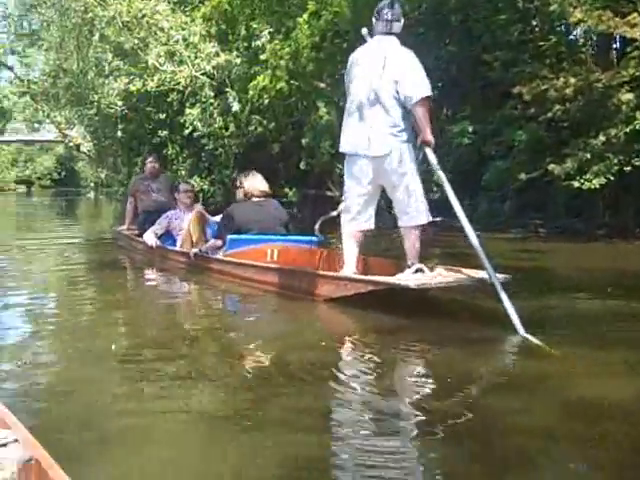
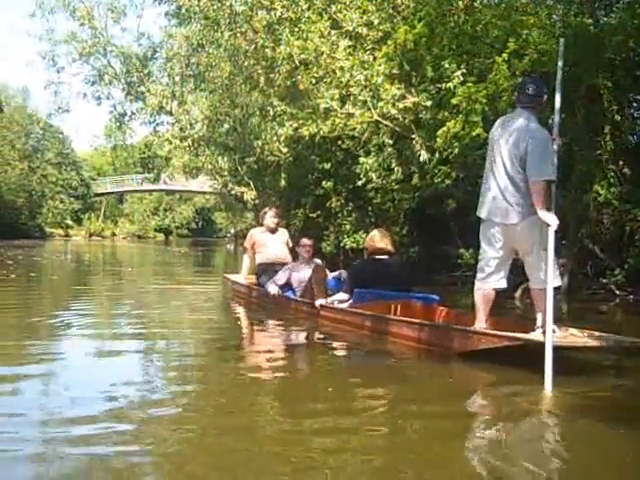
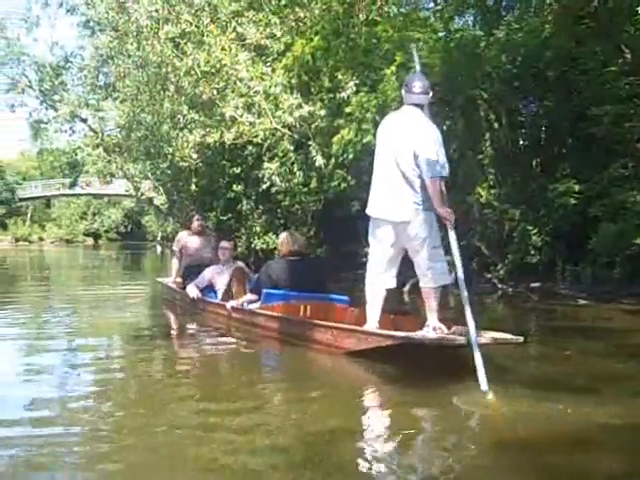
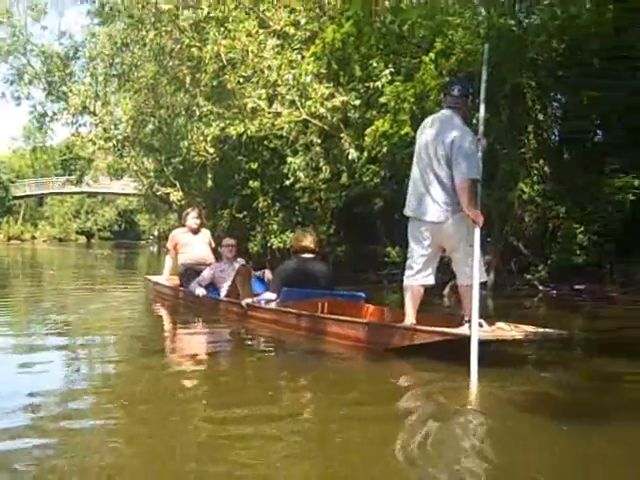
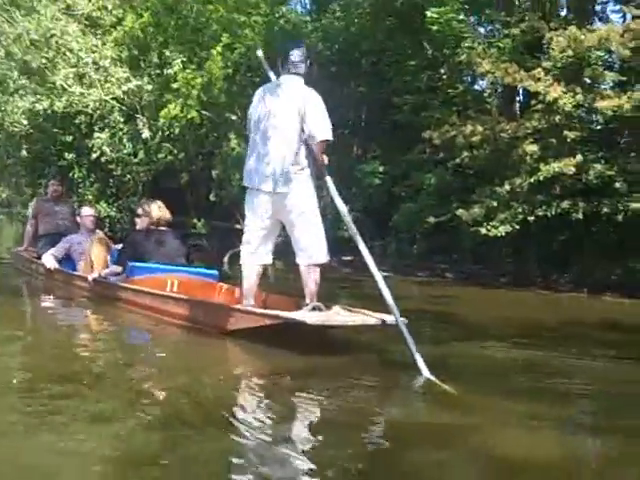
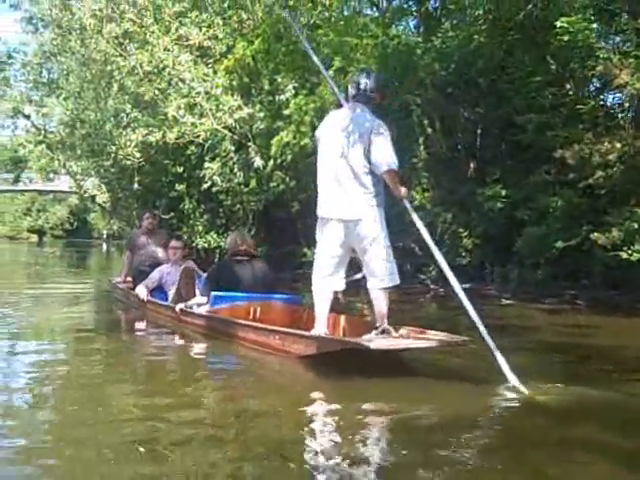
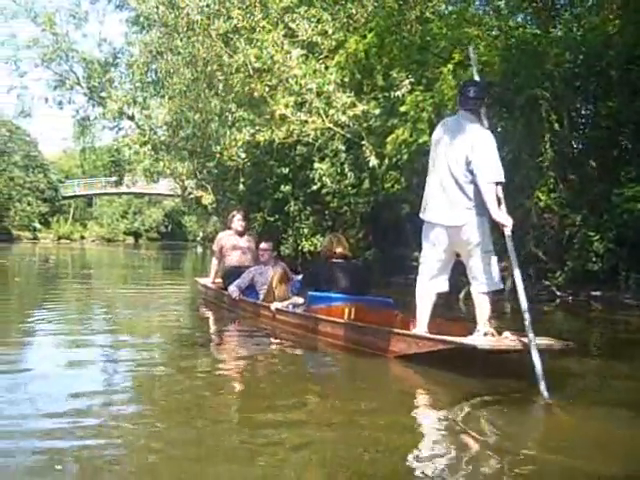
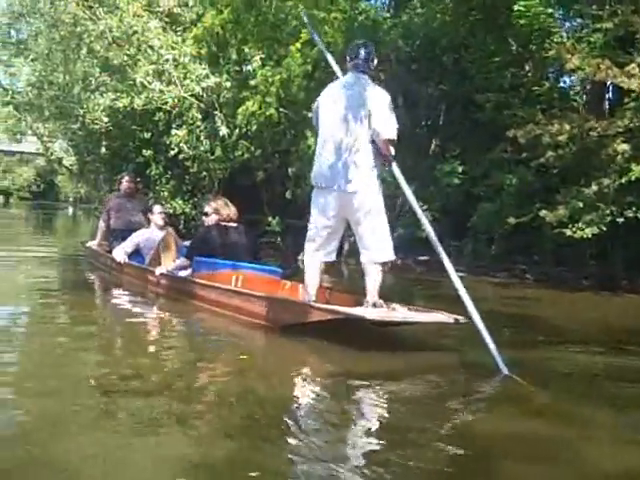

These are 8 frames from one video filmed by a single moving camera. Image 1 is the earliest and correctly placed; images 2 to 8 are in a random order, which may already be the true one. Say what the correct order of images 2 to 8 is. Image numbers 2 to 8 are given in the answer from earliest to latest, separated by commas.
5, 8, 6, 3, 7, 2, 4
